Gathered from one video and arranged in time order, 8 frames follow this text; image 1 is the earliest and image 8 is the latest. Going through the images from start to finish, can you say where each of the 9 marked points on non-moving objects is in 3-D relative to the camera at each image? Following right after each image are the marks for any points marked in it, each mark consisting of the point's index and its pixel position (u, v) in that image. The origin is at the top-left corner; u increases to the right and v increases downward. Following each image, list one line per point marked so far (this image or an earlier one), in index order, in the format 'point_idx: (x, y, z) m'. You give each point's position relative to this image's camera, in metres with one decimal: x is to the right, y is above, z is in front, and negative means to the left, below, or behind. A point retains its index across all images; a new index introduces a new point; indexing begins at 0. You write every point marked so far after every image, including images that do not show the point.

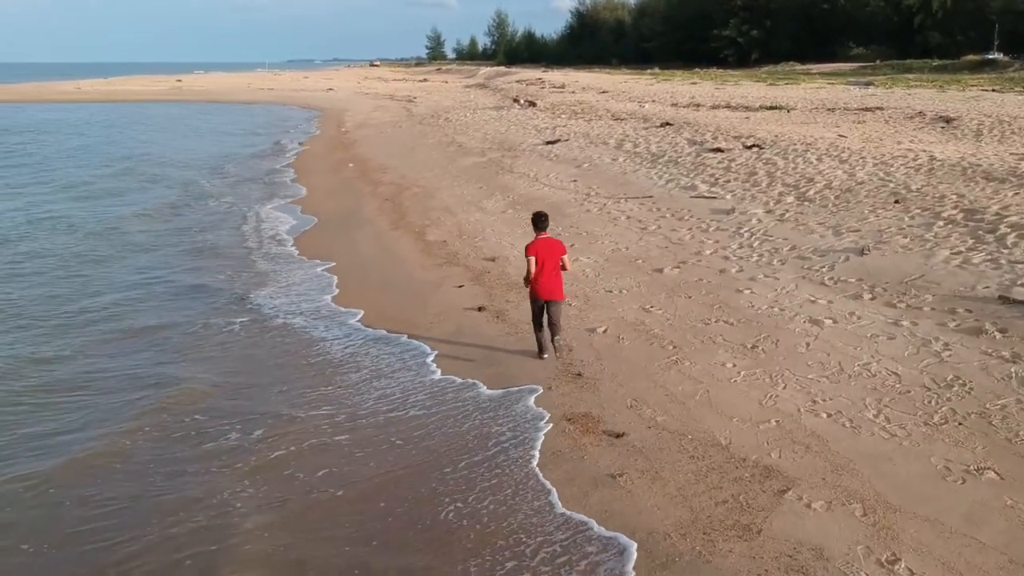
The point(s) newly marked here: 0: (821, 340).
0: (+1.9, -0.3, +6.2) m
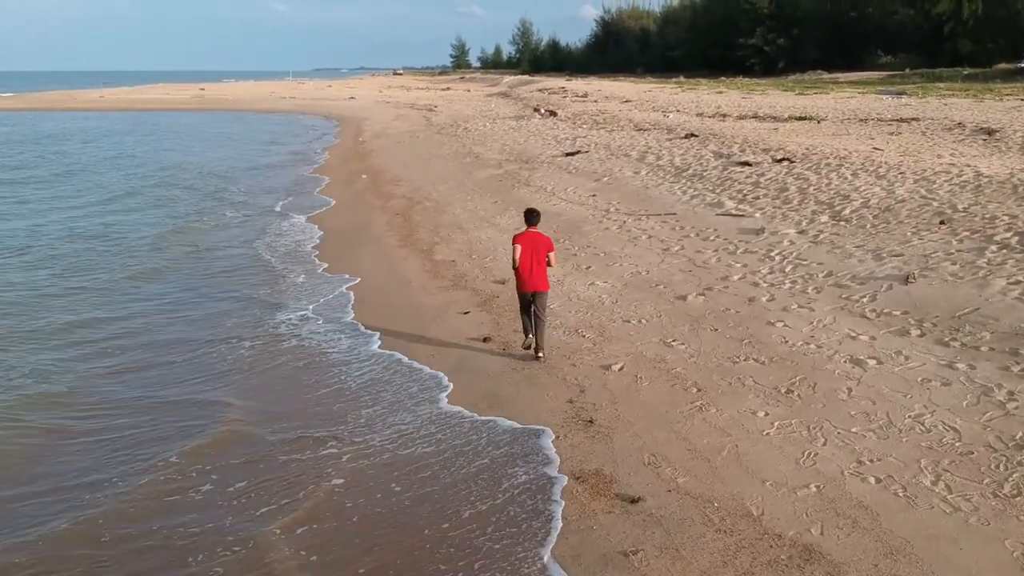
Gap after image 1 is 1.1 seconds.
0: (+1.9, -0.5, +5.5) m
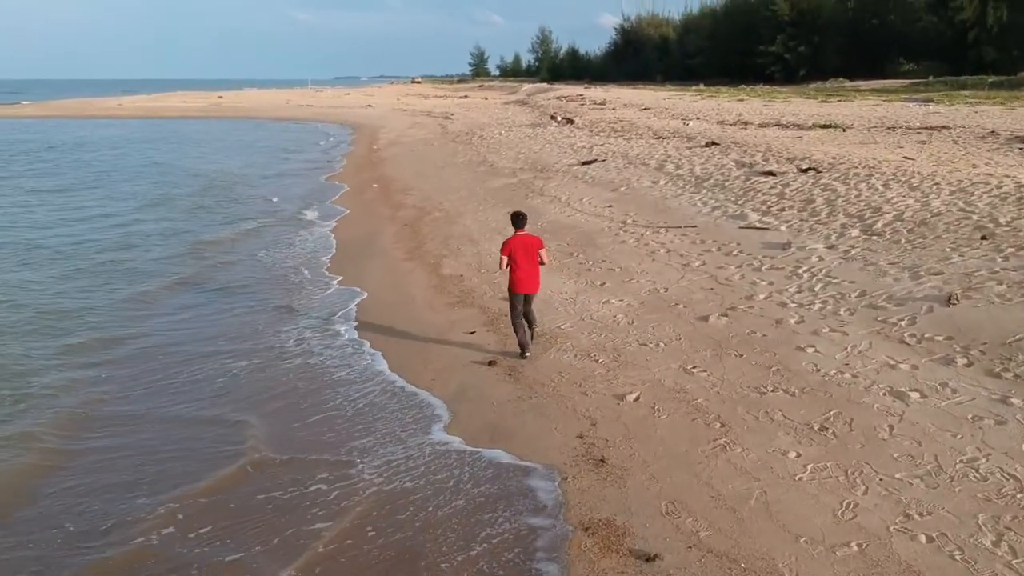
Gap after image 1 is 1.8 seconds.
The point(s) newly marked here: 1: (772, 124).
0: (+1.9, -0.6, +4.9) m
1: (+4.9, +3.1, +19.2) m
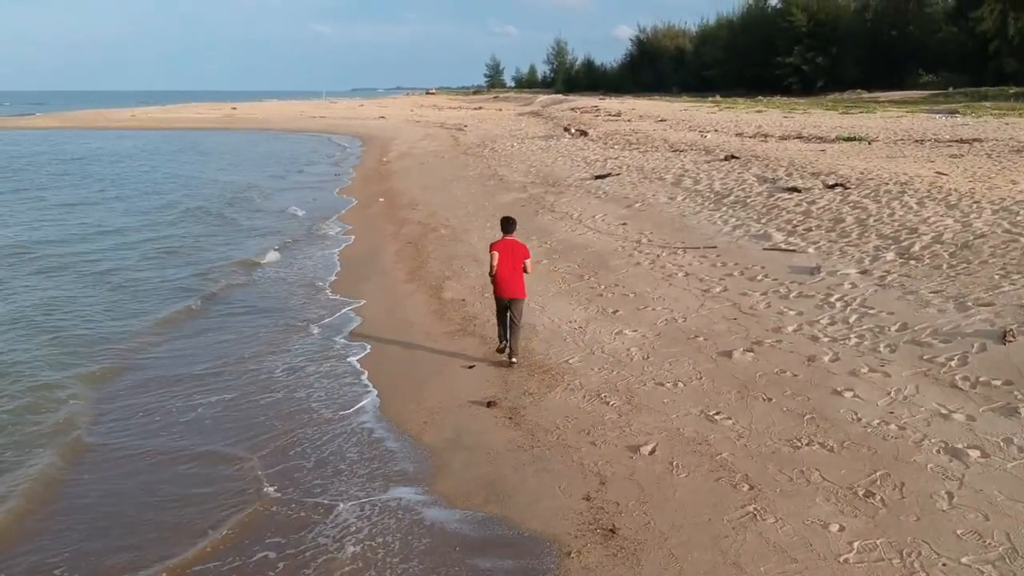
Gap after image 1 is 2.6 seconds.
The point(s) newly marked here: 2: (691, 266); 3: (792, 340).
0: (+1.9, -0.8, +4.2) m
1: (+5.1, +2.7, +18.5) m
2: (+1.6, +0.2, +8.9) m
3: (+1.8, -0.3, +6.5) m
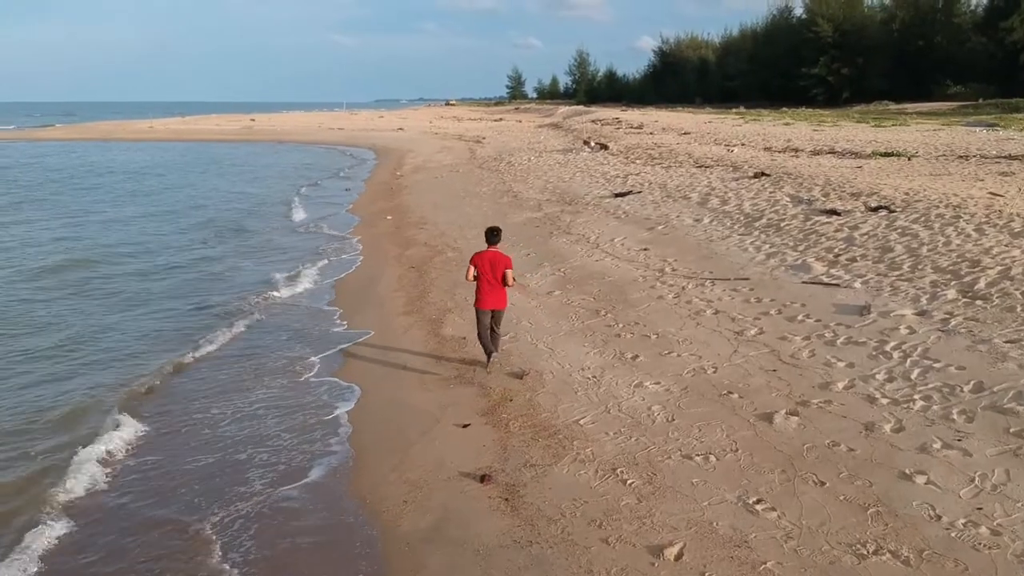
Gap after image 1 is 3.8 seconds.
0: (+1.8, -1.1, +3.2) m
1: (+5.3, +2.3, +17.4) m
2: (+1.6, -0.1, +7.9) m
3: (+1.8, -0.6, +5.5) m
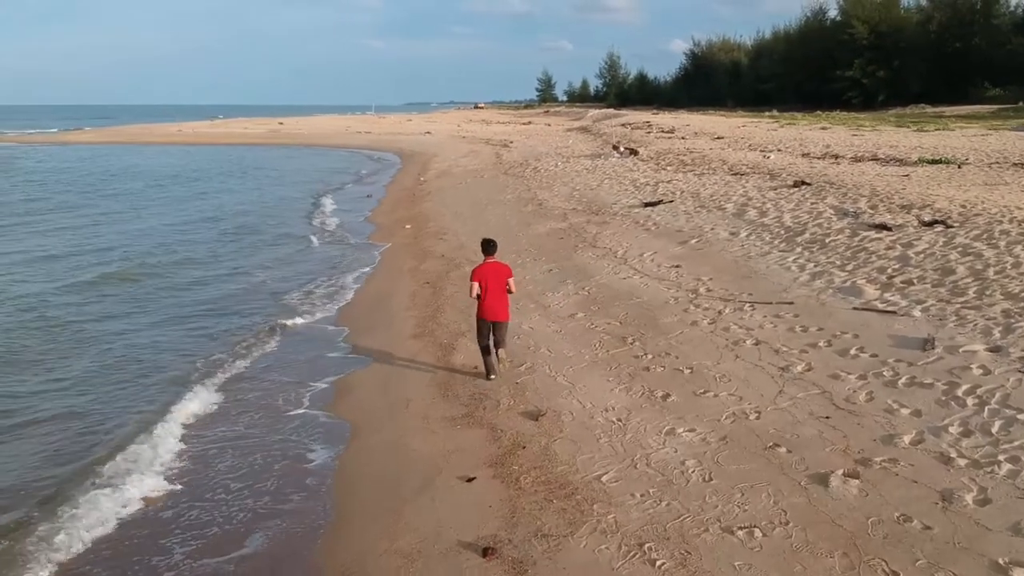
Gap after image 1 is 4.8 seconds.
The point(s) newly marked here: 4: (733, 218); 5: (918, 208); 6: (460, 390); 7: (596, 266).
0: (+1.8, -1.2, +2.3) m
1: (+5.7, +2.1, +16.5) m
2: (+1.7, -0.3, +7.1) m
3: (+1.8, -0.8, +4.6) m
4: (+2.5, +0.8, +11.6) m
5: (+4.1, +0.8, +10.3) m
6: (-0.3, -0.7, +6.9) m
7: (+0.9, +0.2, +10.4) m
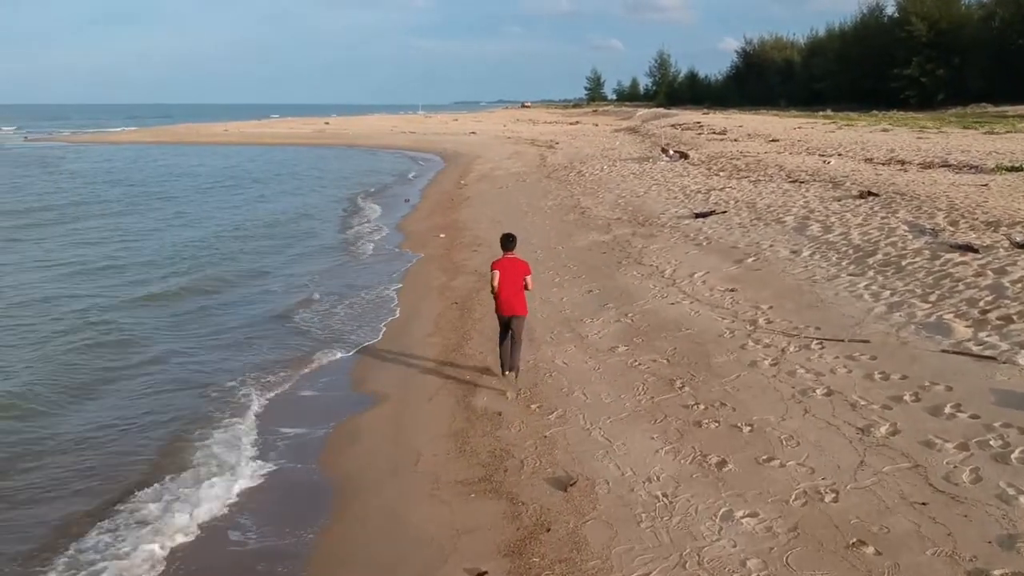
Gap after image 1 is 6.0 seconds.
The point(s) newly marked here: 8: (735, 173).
0: (+1.7, -1.5, +1.3) m
1: (+6.3, +1.8, +15.2) m
2: (+1.9, -0.5, +6.0) m
3: (+1.9, -1.0, +3.6) m
4: (+2.9, +0.6, +10.5) m
5: (+4.4, +0.6, +9.1) m
6: (-0.2, -0.9, +5.9) m
7: (+1.2, 0.0, +9.4) m
8: (+3.7, +1.9, +17.2) m
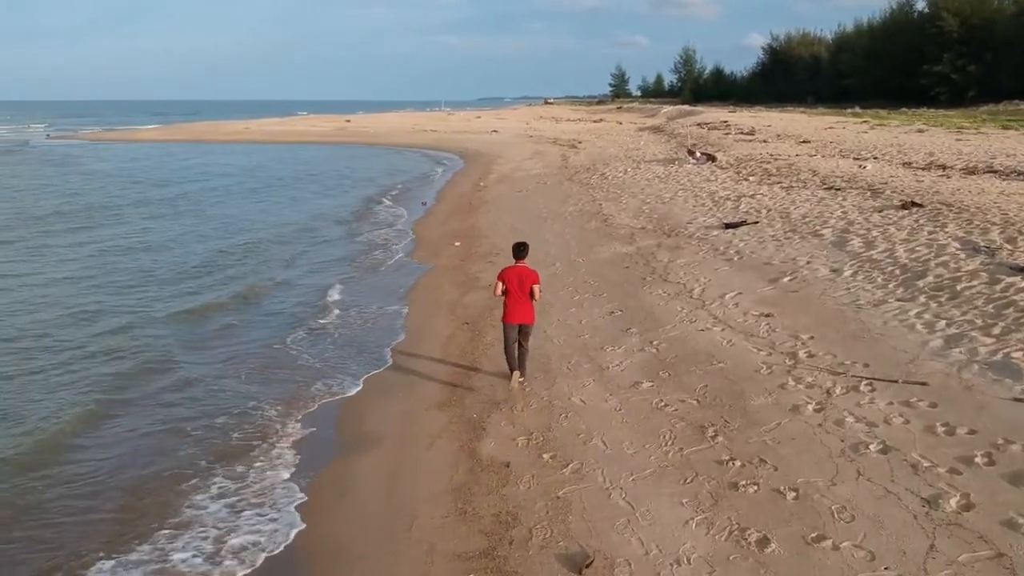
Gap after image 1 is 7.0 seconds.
0: (+1.7, -1.7, +0.5) m
1: (+6.6, +1.6, +14.3) m
2: (+1.9, -0.7, +5.2) m
3: (+1.9, -1.2, +2.8) m
4: (+3.1, +0.4, +9.7) m
5: (+4.5, +0.4, +8.3) m
6: (-0.1, -1.1, +5.2) m
7: (+1.3, -0.2, +8.6) m
8: (+4.0, +1.8, +16.4) m
